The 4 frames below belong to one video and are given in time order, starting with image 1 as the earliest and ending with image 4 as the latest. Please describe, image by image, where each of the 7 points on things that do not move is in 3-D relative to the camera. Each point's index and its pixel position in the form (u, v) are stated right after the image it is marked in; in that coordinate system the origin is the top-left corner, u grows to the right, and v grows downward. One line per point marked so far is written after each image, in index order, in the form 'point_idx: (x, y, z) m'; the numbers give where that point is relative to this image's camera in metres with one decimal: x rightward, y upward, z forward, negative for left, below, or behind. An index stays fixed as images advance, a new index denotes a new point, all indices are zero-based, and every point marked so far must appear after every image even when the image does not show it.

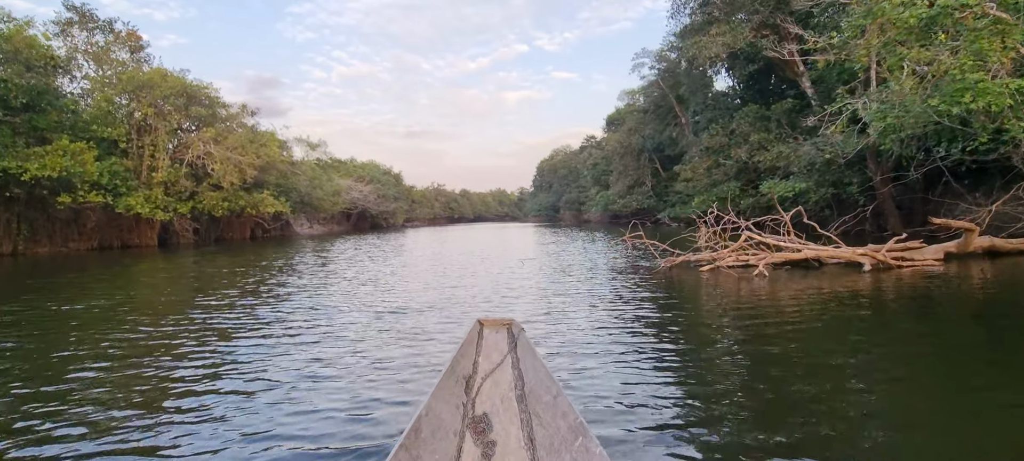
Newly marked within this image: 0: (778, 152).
0: (+8.6, +2.6, +18.1) m
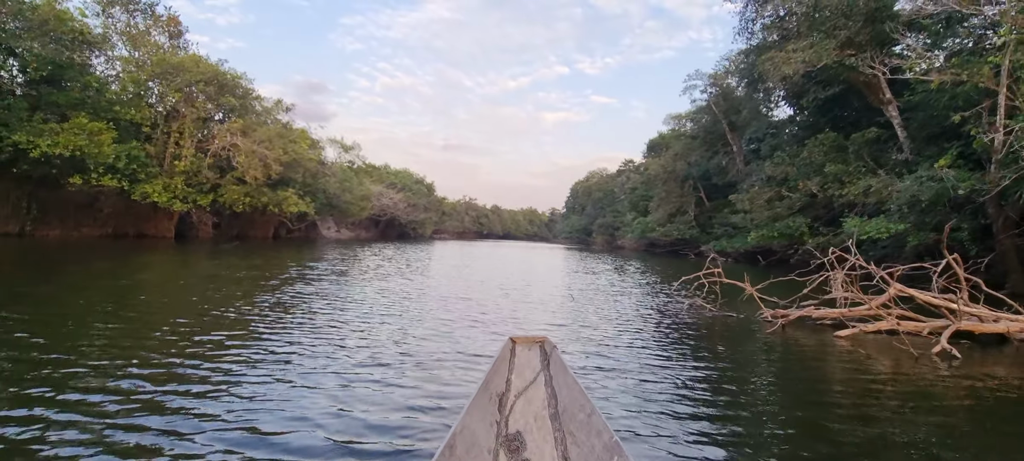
0: (+9.9, +1.3, +15.8) m
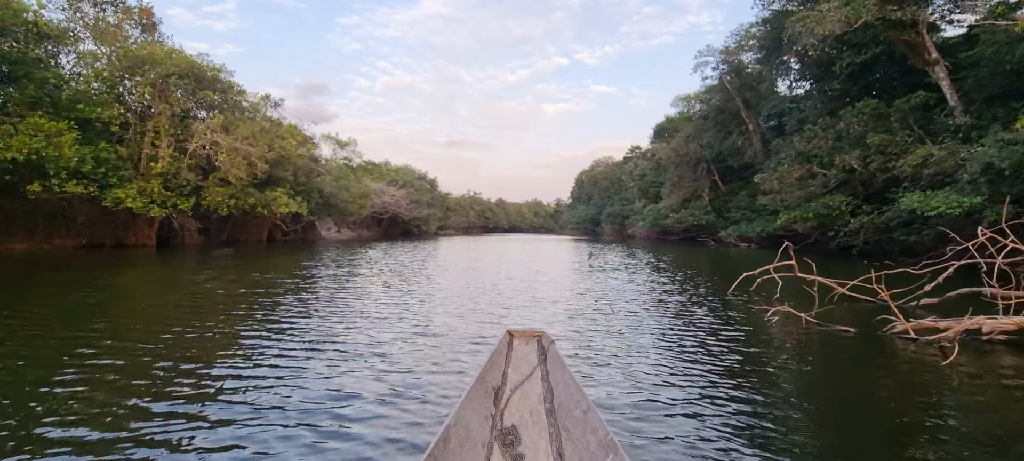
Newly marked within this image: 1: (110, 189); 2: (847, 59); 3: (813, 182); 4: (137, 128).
0: (+10.1, +1.9, +13.8) m
1: (-13.1, +1.4, +18.3) m
2: (+11.4, +5.8, +19.0) m
3: (+10.6, +1.7, +19.8) m
4: (-13.4, +3.7, +20.0) m
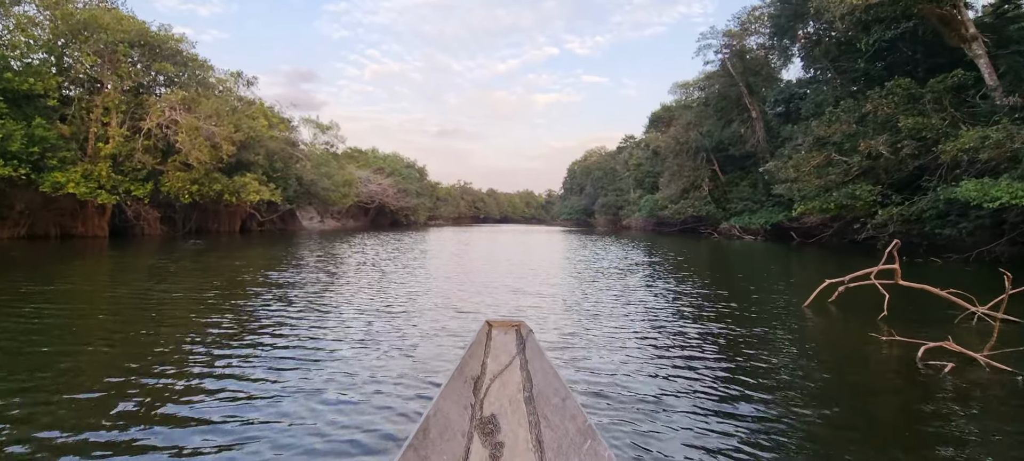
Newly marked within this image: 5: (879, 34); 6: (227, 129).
0: (+9.9, +2.0, +12.1) m
1: (-13.3, +1.7, +16.2) m
2: (+11.2, +6.0, +17.3) m
3: (+10.4, +1.9, +18.1) m
4: (-13.7, +4.1, +17.9) m
5: (+11.3, +6.0, +17.2) m
6: (-10.1, +3.6, +19.9) m
